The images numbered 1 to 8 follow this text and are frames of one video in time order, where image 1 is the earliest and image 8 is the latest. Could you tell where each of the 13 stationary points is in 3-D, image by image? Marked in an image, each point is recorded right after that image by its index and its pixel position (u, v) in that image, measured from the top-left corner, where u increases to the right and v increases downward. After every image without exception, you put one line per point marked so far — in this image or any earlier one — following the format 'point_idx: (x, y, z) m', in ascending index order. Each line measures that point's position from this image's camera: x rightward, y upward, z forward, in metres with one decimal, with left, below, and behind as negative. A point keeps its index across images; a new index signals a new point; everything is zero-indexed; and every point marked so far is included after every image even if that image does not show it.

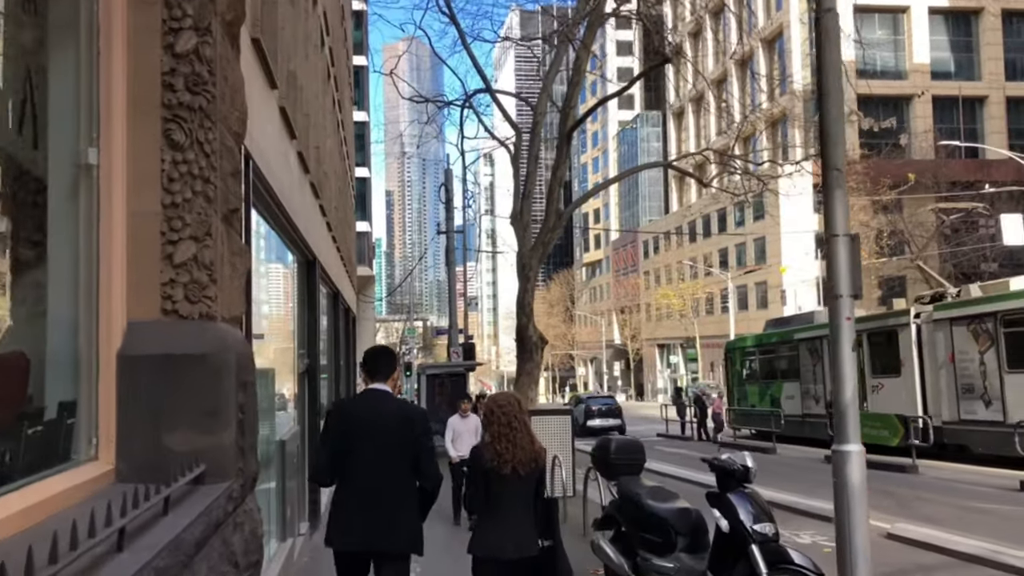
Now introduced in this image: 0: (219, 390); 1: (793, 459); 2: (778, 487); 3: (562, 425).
0: (-1.3, -0.4, +3.7) m
1: (+5.2, -3.1, +15.9) m
2: (+4.0, -3.0, +12.7) m
3: (+0.6, -1.7, +10.8) m
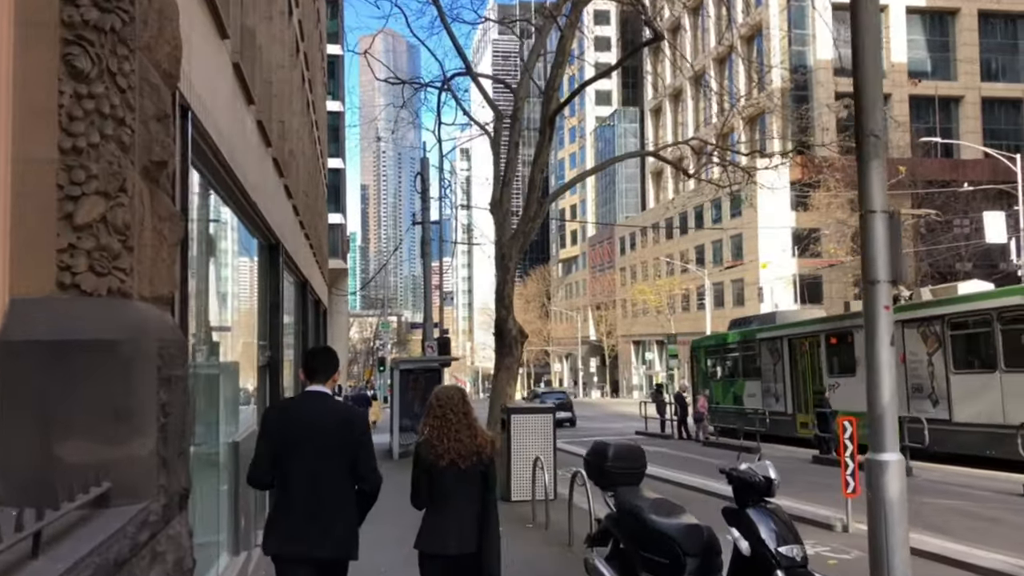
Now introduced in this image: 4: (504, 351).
0: (-1.3, -0.3, +3.0) m
1: (+4.7, -3.1, +15.4) m
2: (+3.7, -2.9, +12.2) m
3: (+0.3, -1.6, +10.2) m
4: (-0.2, -0.9, +12.0) m
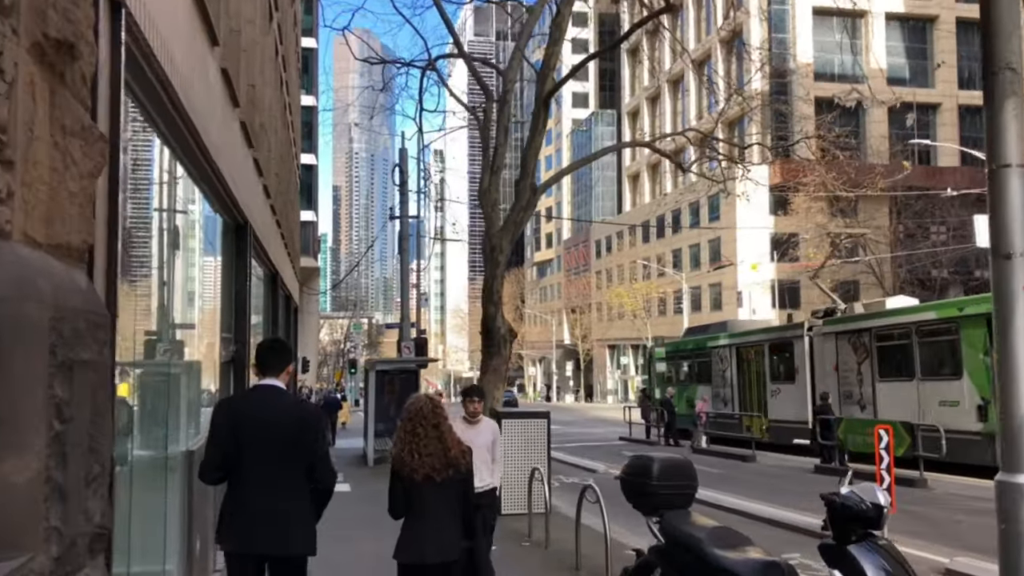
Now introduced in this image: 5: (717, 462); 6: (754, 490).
0: (-1.2, -0.2, +2.1) m
1: (+4.4, -3.1, +14.6) m
2: (+3.5, -2.9, +11.4) m
3: (+0.2, -1.5, +9.4) m
4: (-0.3, -0.8, +11.1) m
5: (+3.7, -3.1, +15.7) m
6: (+3.6, -3.0, +12.9) m
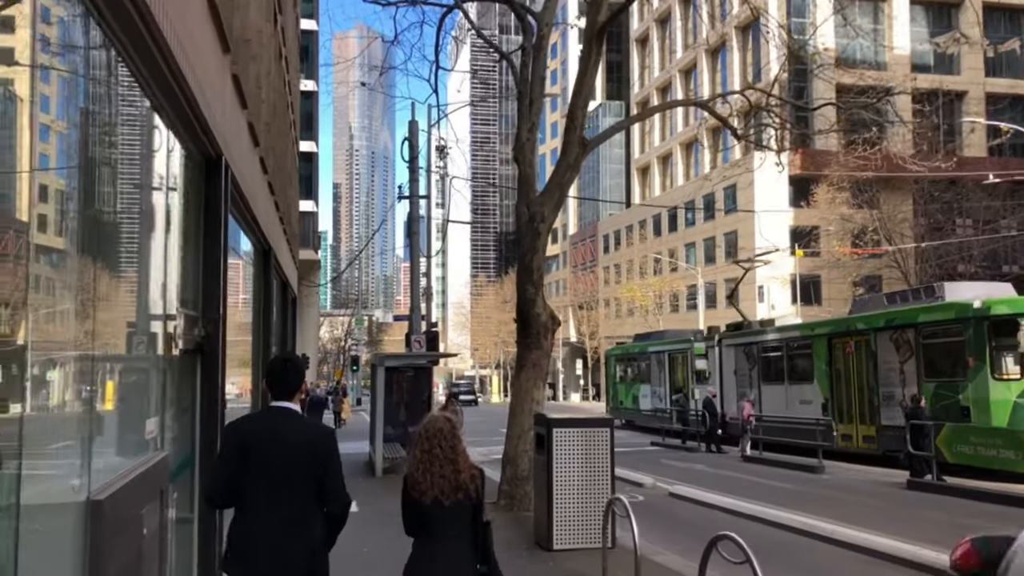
0: (-0.7, 0.0, +0.1) m
1: (+4.9, -2.8, +12.7) m
2: (+4.0, -2.6, +9.4) m
3: (+0.7, -1.3, +7.4) m
4: (+0.1, -0.6, +9.1) m
5: (+4.2, -2.9, +13.8) m
6: (+4.1, -2.8, +11.0) m
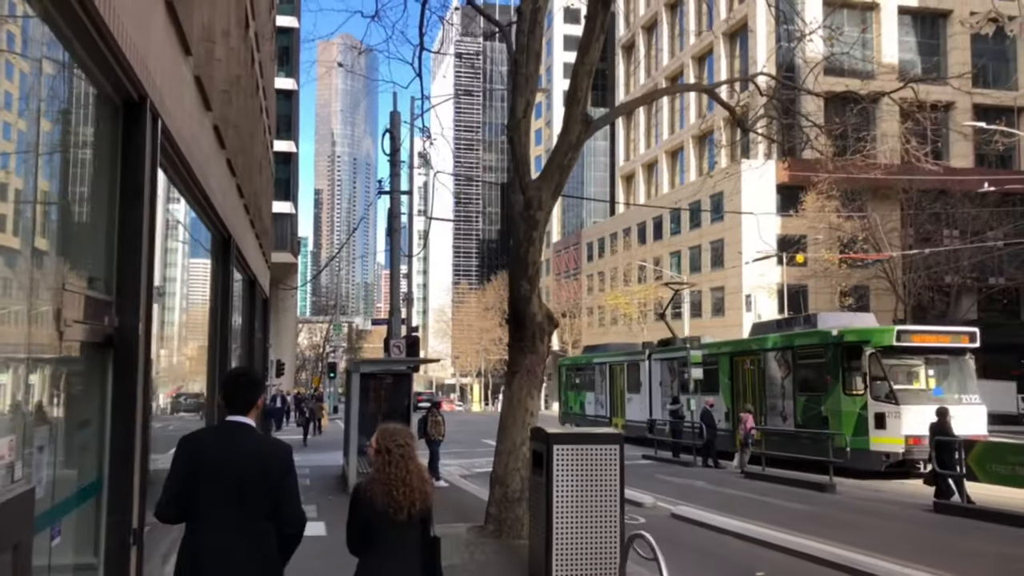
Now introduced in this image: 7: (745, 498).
0: (-0.6, +0.1, -0.9) m
1: (+4.7, -2.9, +11.7) m
2: (+3.9, -2.6, +8.4) m
3: (+0.6, -1.2, +6.3) m
4: (0.0, -0.5, +8.1) m
5: (+4.0, -3.0, +12.8) m
6: (+3.9, -2.8, +10.0) m
7: (+3.3, -2.9, +12.1) m
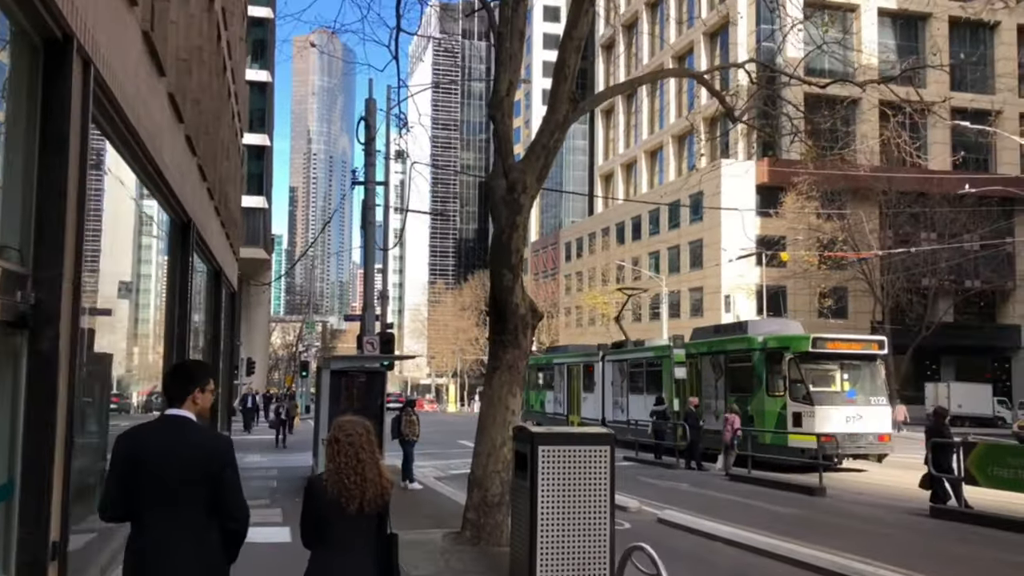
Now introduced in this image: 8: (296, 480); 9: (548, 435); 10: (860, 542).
0: (-0.5, +0.2, -1.5) m
1: (+4.4, -2.8, +11.3) m
2: (+3.7, -2.6, +8.0) m
3: (+0.5, -1.1, +5.8) m
4: (-0.1, -0.4, +7.5) m
5: (+3.7, -2.9, +12.3) m
6: (+3.7, -2.7, +9.6) m
7: (+3.0, -2.9, +11.6) m
8: (-3.8, -3.4, +15.4) m
9: (+0.2, -1.0, +5.8) m
10: (+3.7, -2.7, +9.4) m
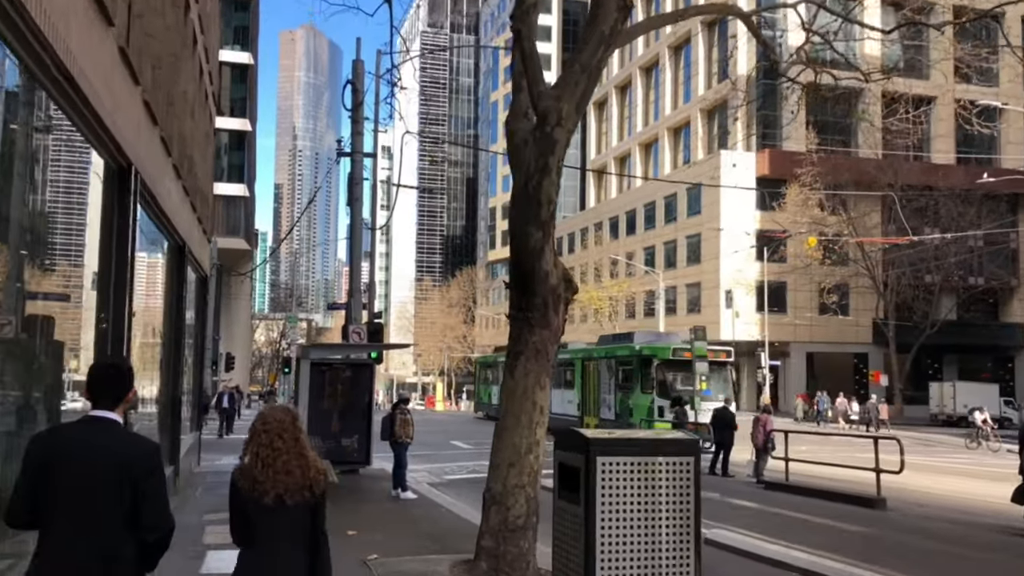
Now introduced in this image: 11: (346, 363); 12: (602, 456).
0: (-0.2, +0.5, -3.1) m
1: (+4.5, -2.6, +9.7) m
2: (+3.8, -2.4, +6.4) m
3: (+0.7, -0.9, +4.2) m
4: (+0.1, -0.2, +5.9) m
5: (+3.8, -2.7, +10.8) m
6: (+3.8, -2.5, +8.0) m
7: (+3.1, -2.6, +10.1) m
8: (-3.8, -3.1, +13.7) m
9: (+0.5, -0.7, +4.2) m
10: (+3.9, -2.5, +7.8) m
11: (-2.7, -1.3, +14.0) m
12: (+0.4, -0.8, +4.2) m
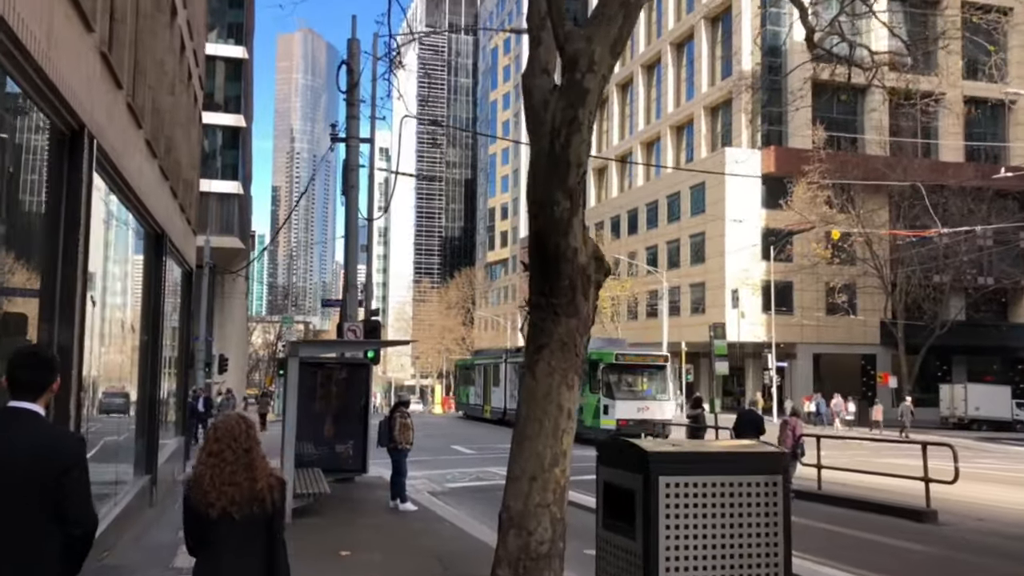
0: (0.0, +0.6, -4.1) m
1: (+4.6, -2.5, +8.8) m
2: (+4.0, -2.2, +5.5) m
3: (+0.8, -0.8, +3.3) m
4: (+0.2, -0.1, +5.0) m
5: (+3.9, -2.6, +9.8) m
6: (+4.0, -2.4, +7.0) m
7: (+3.2, -2.5, +9.1) m
8: (-3.7, -3.0, +12.8) m
9: (+0.6, -0.6, +3.2) m
10: (+4.0, -2.4, +6.9) m
11: (-2.6, -1.2, +13.0) m
12: (+0.5, -0.6, +3.2) m
